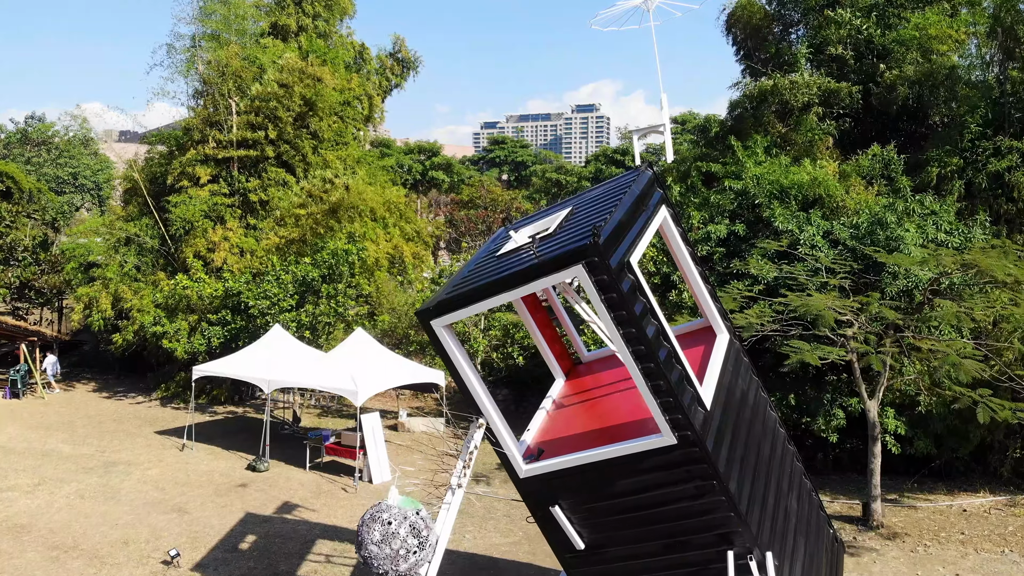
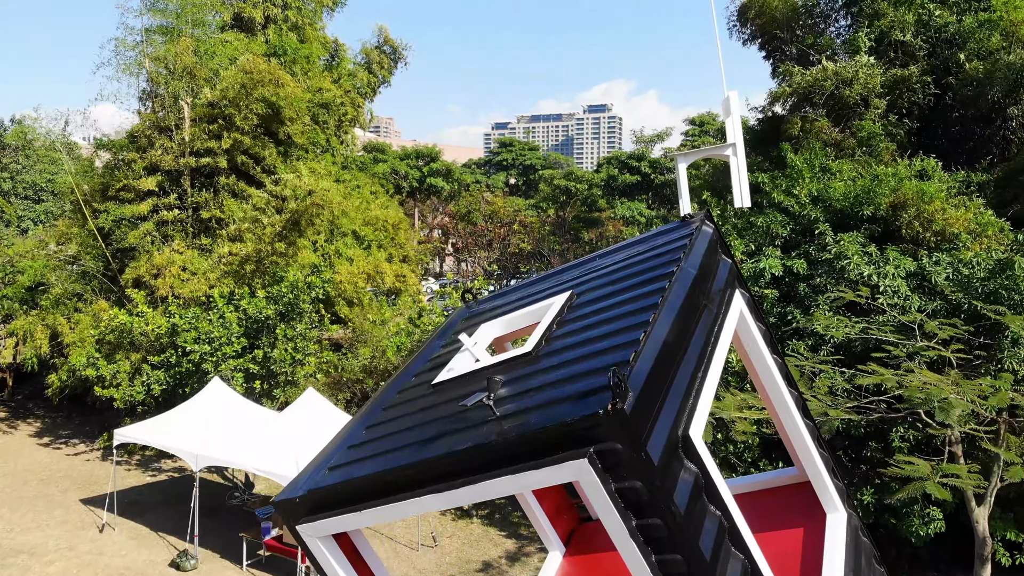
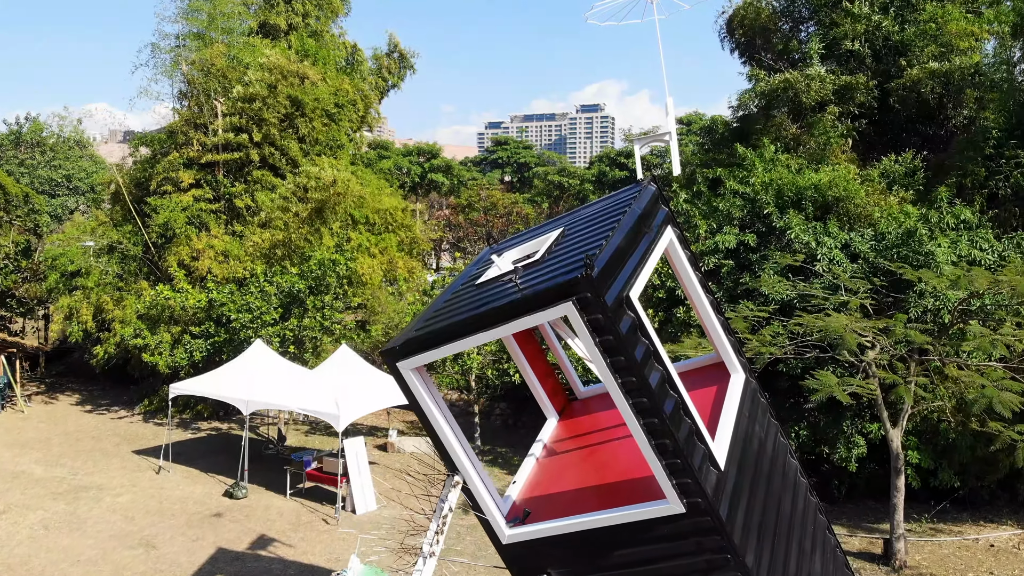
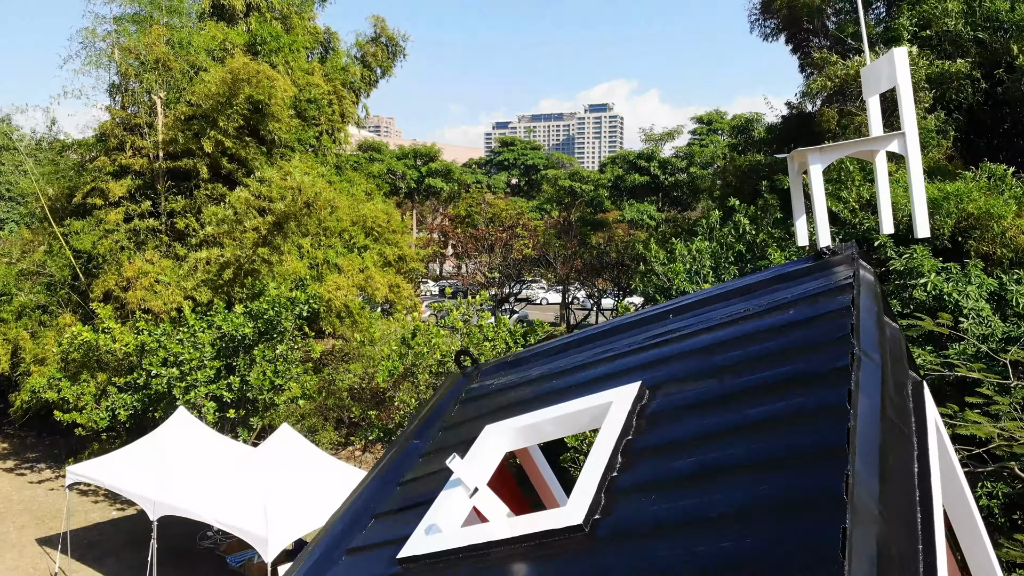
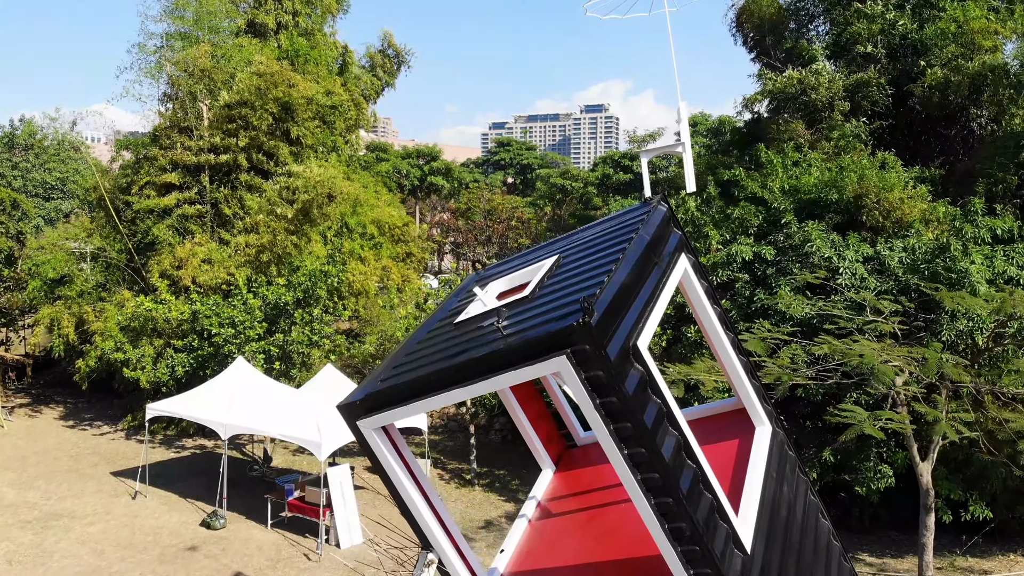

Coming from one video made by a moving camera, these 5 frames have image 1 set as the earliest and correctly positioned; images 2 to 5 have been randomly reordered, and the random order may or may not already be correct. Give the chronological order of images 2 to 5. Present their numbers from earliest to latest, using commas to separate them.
3, 5, 2, 4
